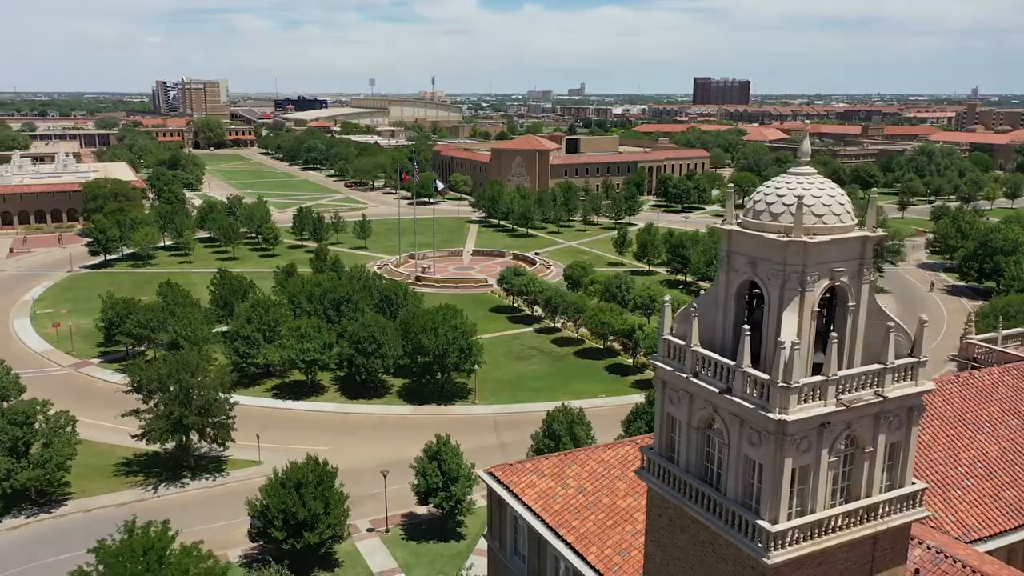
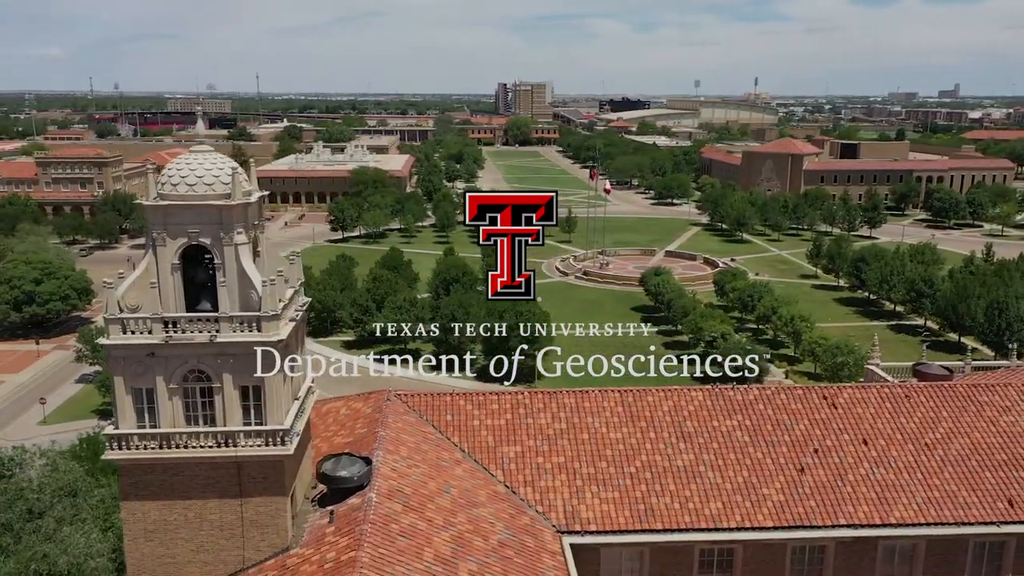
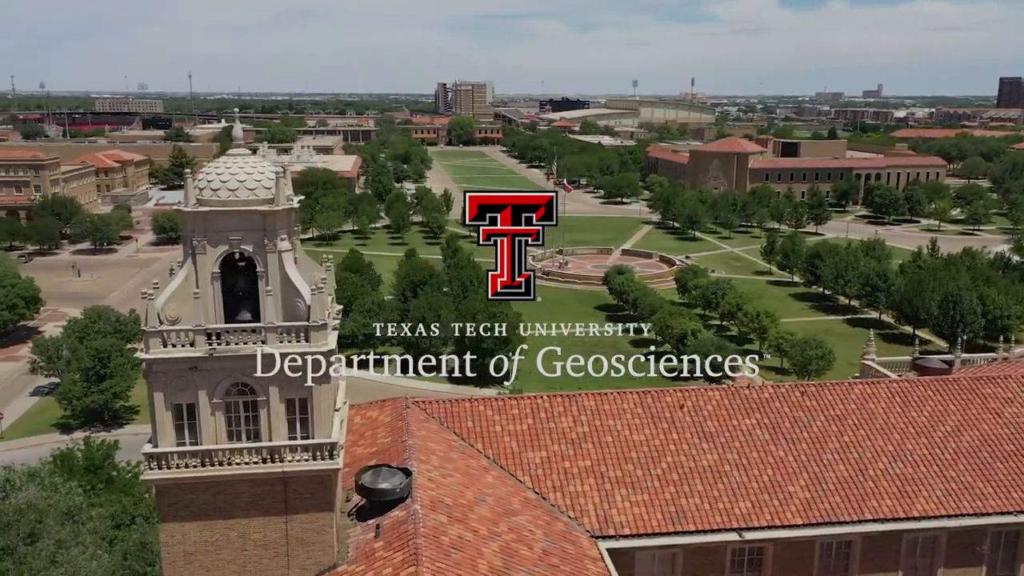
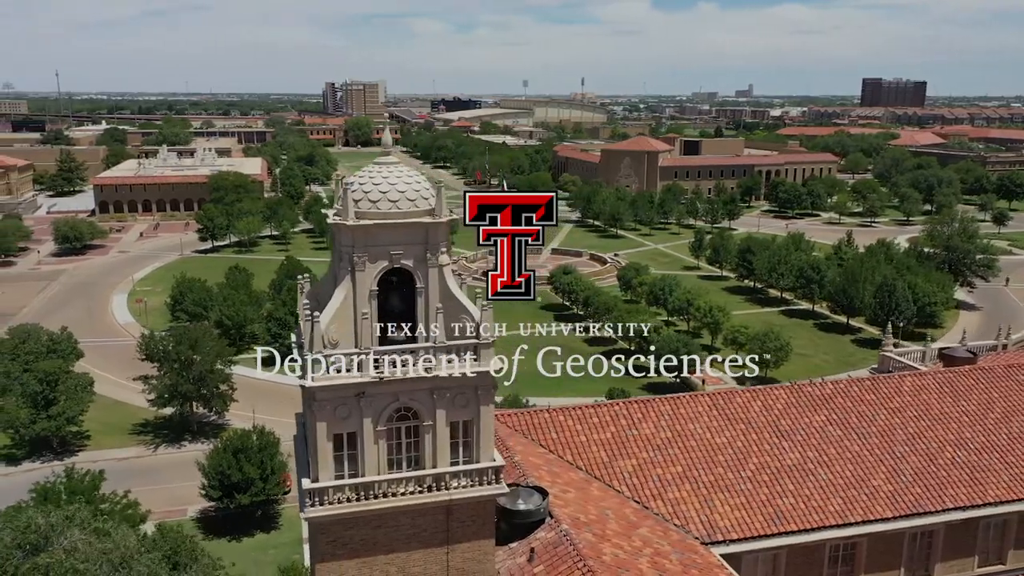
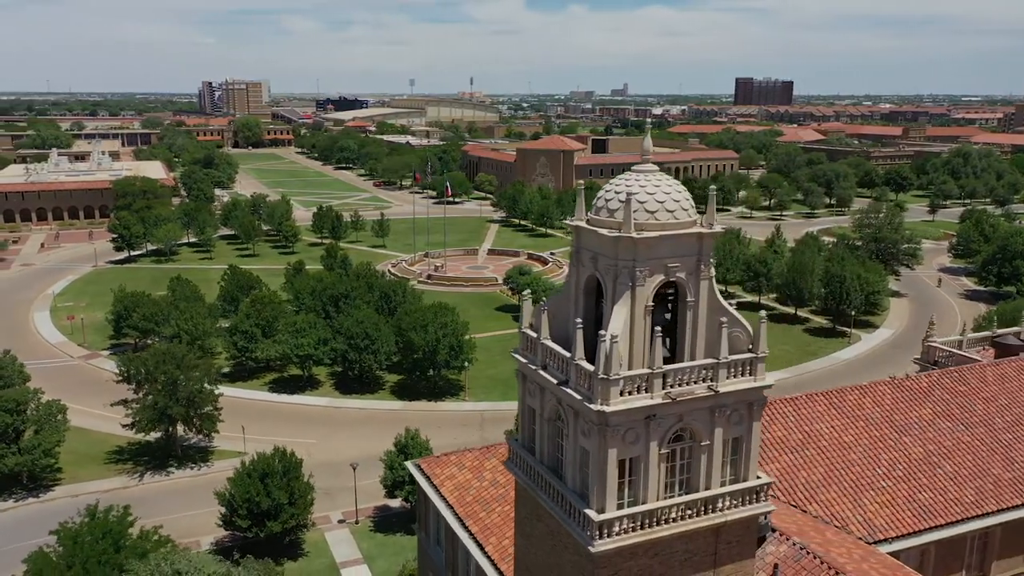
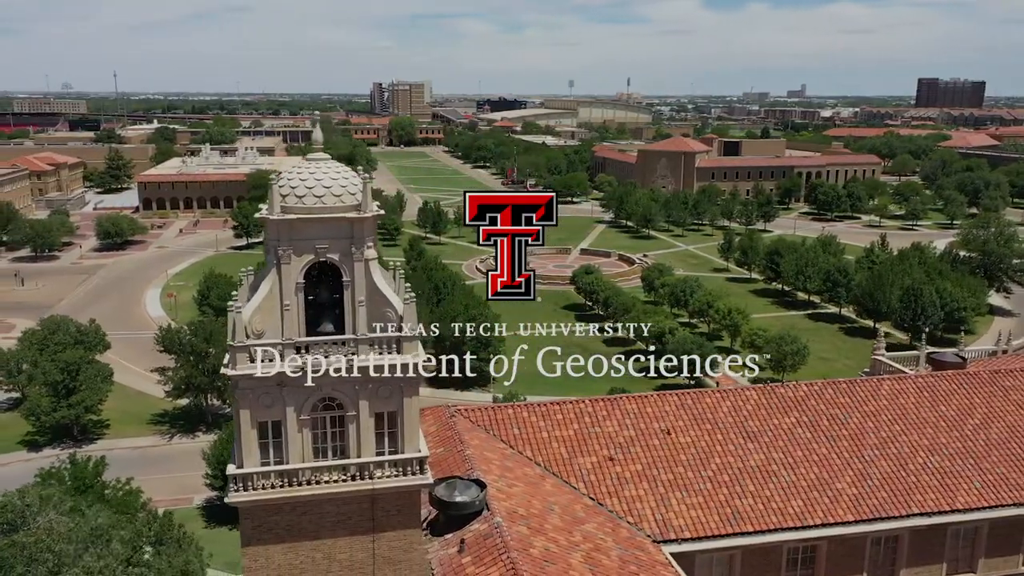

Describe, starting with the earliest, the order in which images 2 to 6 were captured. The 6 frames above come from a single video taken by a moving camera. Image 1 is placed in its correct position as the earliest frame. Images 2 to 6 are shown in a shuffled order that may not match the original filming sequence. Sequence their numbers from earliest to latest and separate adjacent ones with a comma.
5, 4, 6, 3, 2
